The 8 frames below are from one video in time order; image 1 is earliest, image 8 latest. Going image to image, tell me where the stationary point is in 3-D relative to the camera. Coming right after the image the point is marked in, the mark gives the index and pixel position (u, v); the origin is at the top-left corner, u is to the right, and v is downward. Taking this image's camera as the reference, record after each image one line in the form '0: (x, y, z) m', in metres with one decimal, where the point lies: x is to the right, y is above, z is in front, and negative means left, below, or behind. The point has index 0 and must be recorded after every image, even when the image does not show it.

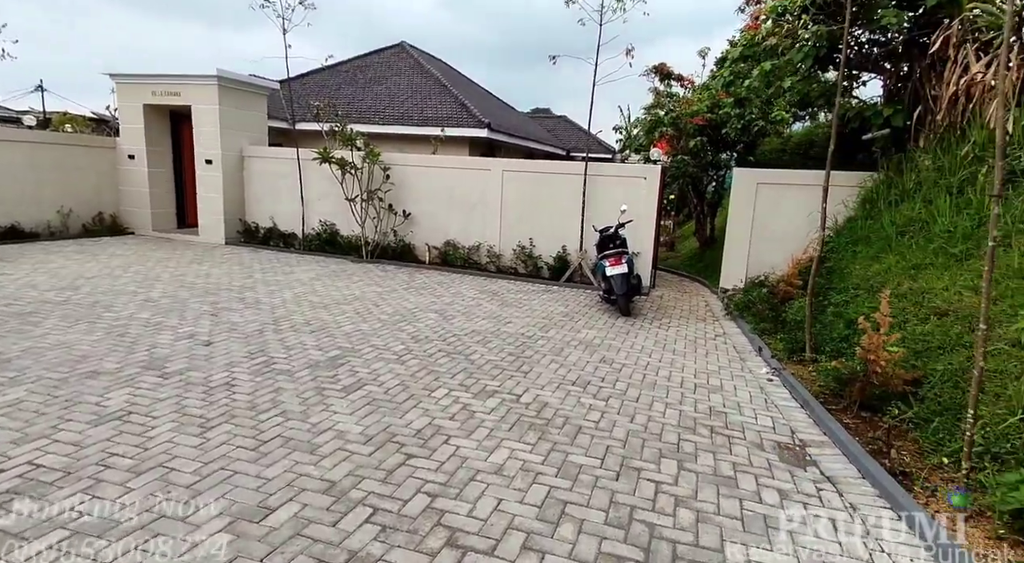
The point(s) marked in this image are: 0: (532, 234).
0: (+0.3, +0.7, +8.7) m
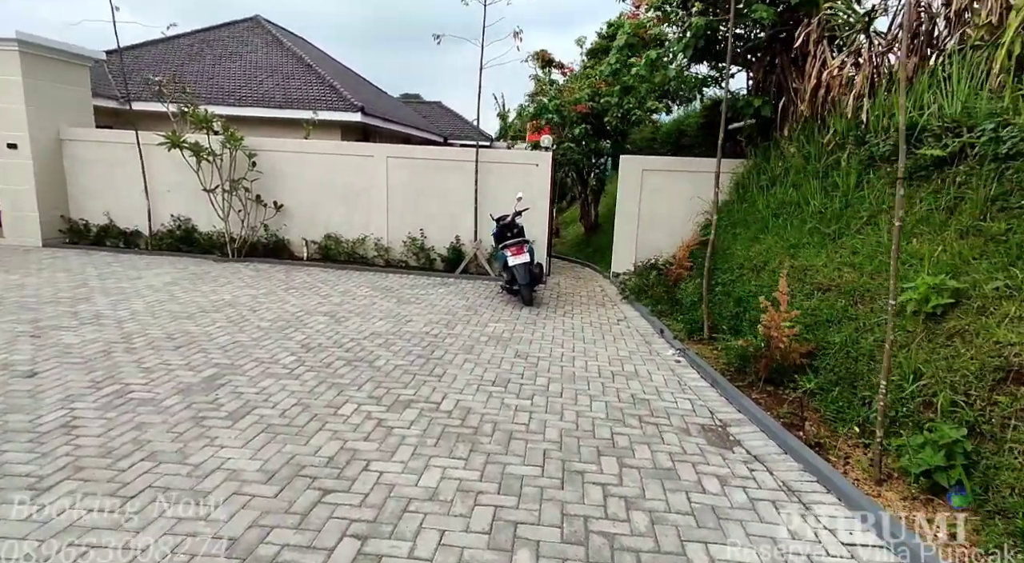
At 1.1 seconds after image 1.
0: (-1.2, +0.8, +8.3) m
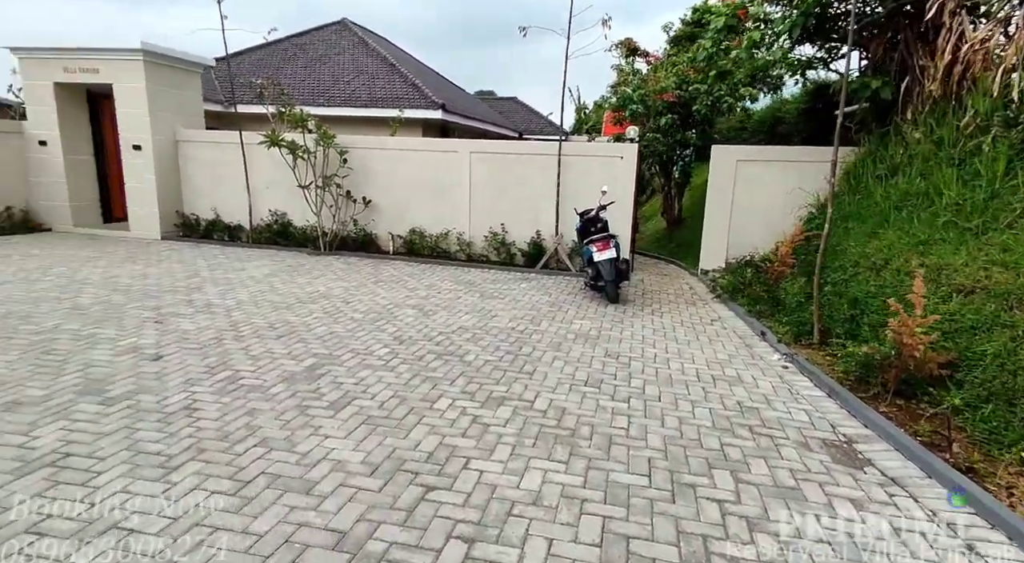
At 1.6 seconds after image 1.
0: (-0.1, +0.9, +8.3) m
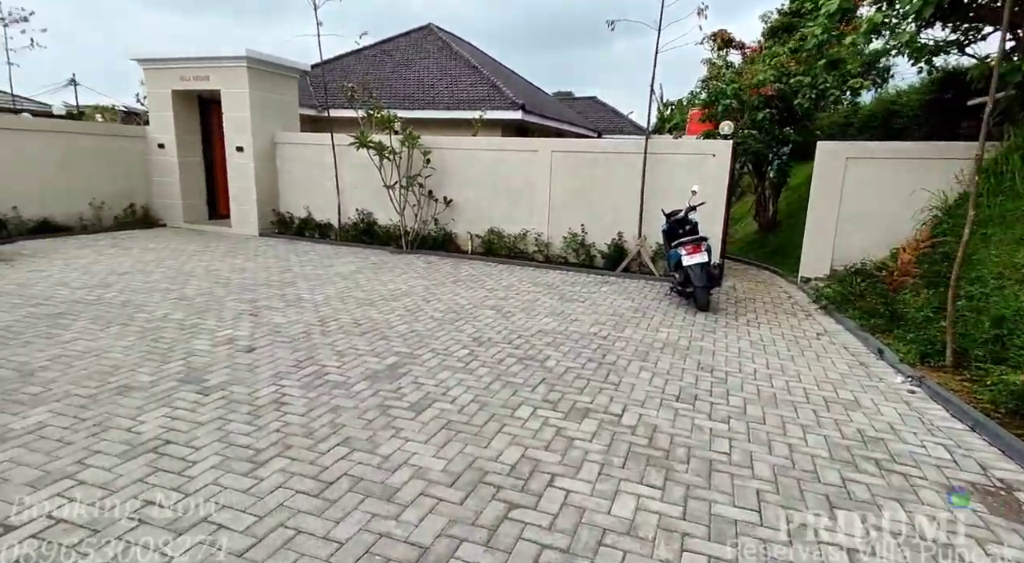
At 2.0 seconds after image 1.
0: (+1.0, +0.8, +8.1) m
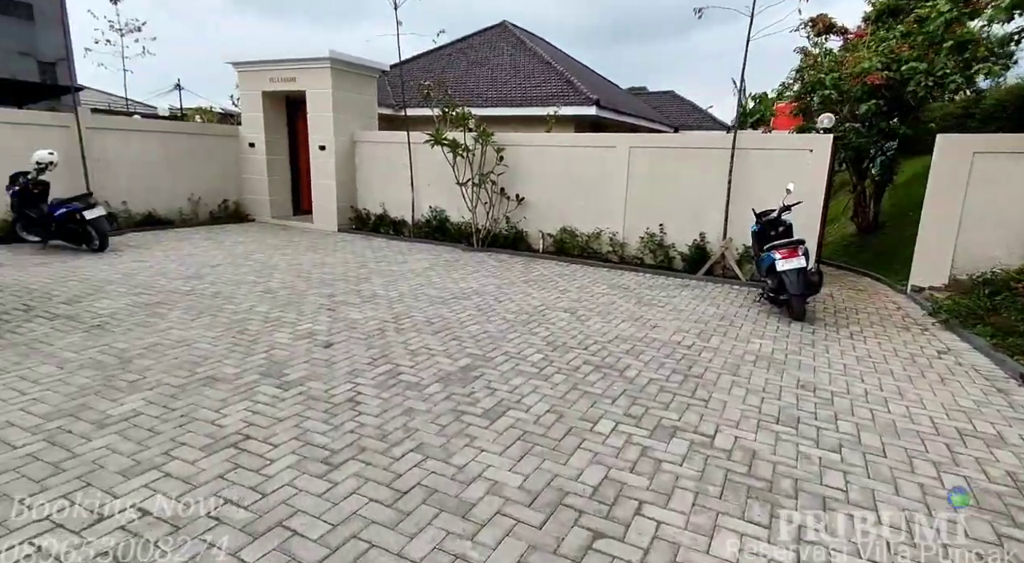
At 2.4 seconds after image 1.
0: (+1.9, +0.8, +7.8) m
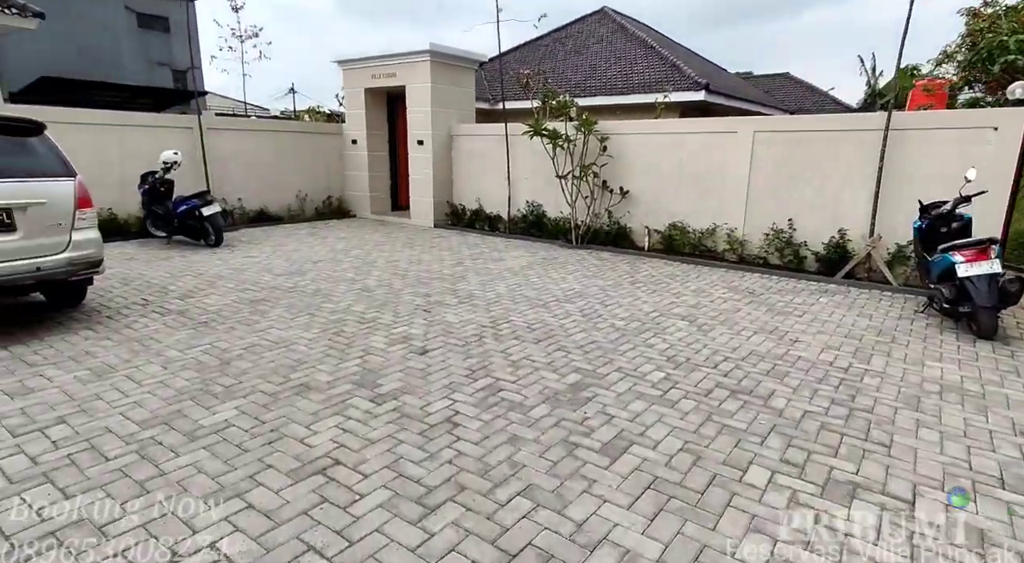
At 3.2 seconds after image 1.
0: (+3.2, +0.8, +6.9) m
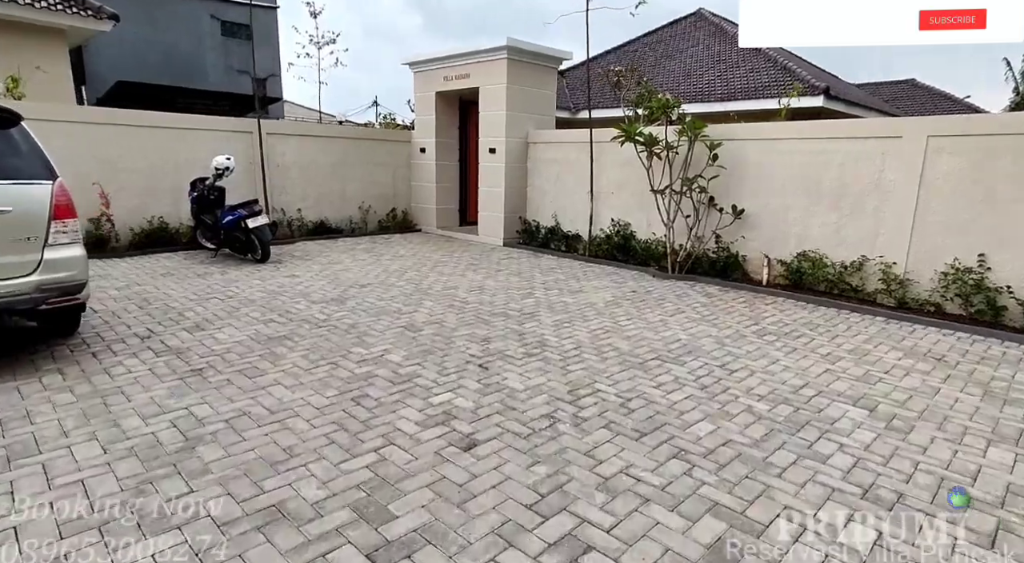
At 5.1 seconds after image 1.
0: (+3.9, +0.3, +5.1) m
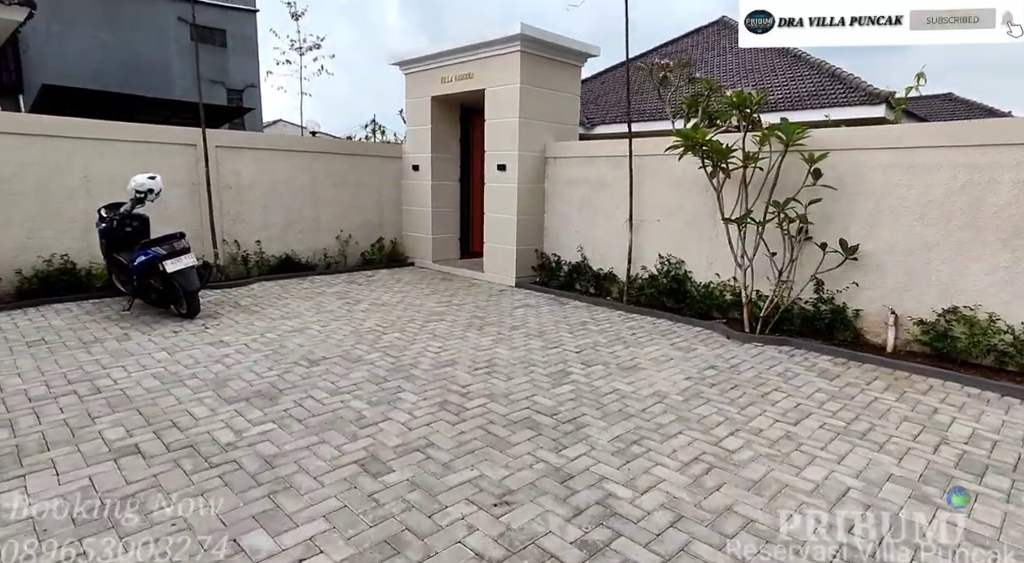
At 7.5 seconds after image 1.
0: (+4.1, -0.2, +3.0) m
